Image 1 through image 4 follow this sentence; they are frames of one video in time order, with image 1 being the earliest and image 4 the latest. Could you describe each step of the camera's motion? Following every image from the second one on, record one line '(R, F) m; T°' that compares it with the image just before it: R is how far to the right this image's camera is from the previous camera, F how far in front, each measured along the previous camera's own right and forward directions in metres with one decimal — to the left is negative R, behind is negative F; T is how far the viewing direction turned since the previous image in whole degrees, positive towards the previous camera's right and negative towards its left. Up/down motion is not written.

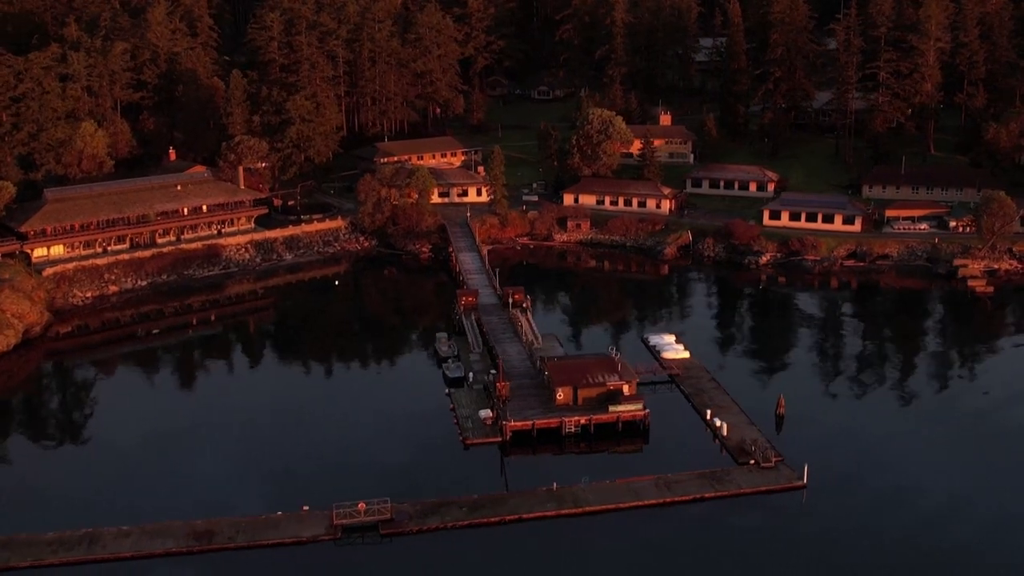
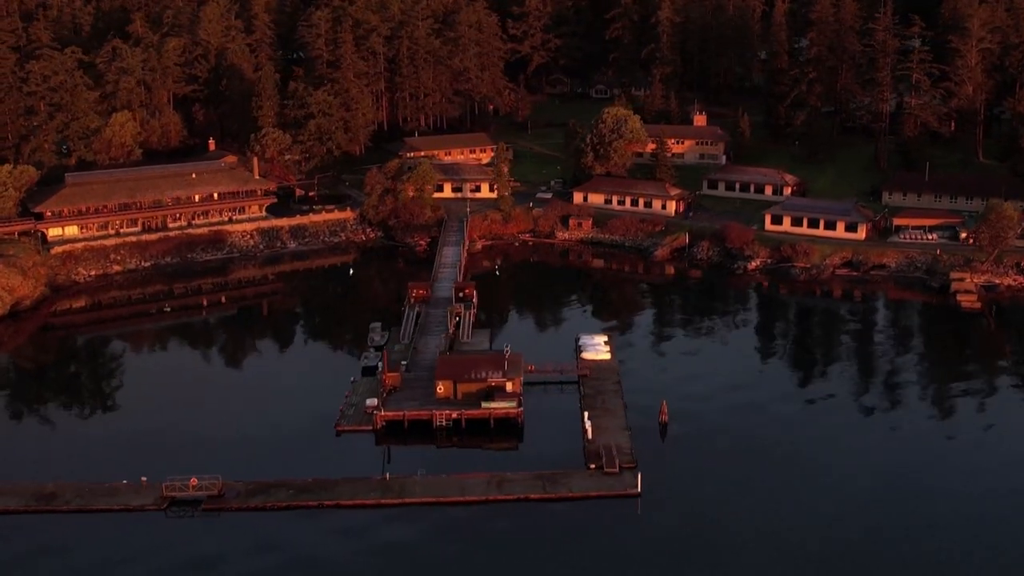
(+8.7, +0.5) m; -8°
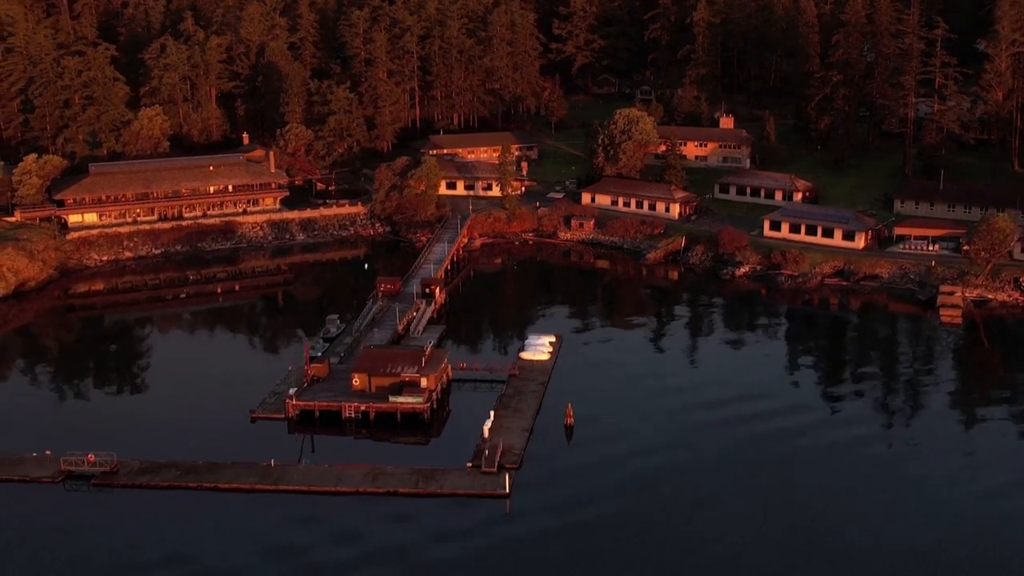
(+6.6, +0.2) m; -6°
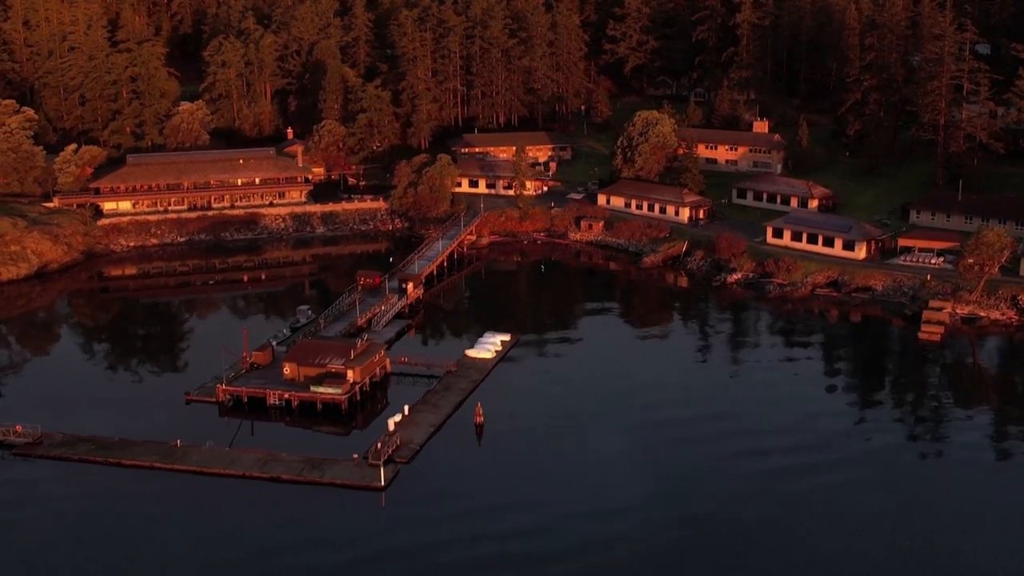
(+6.8, +0.1) m; -7°
